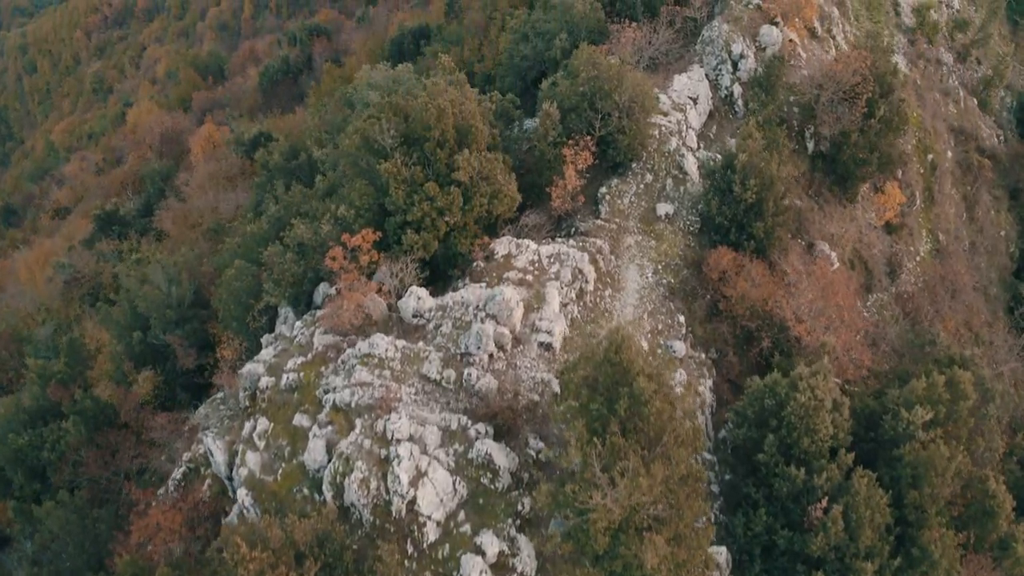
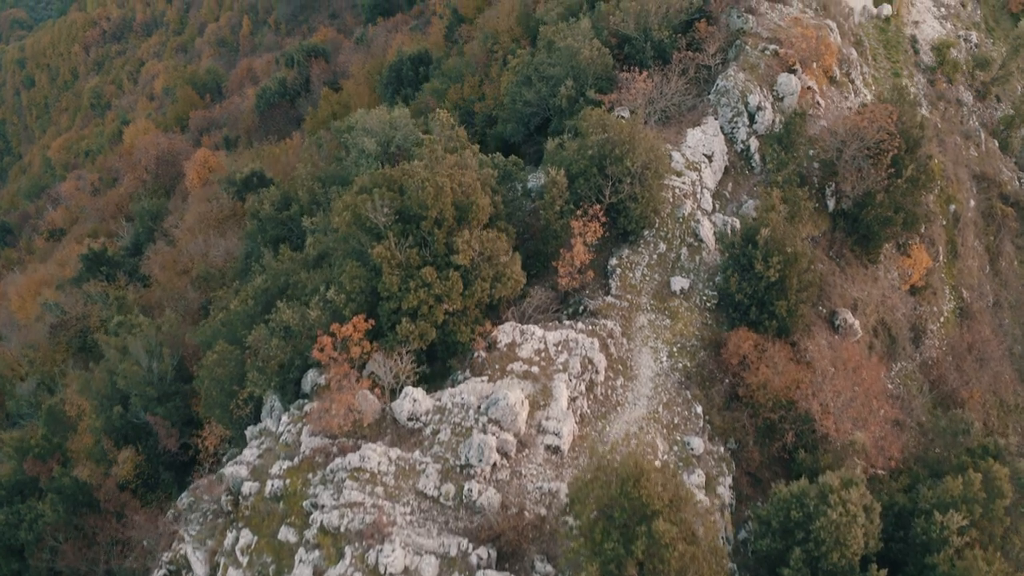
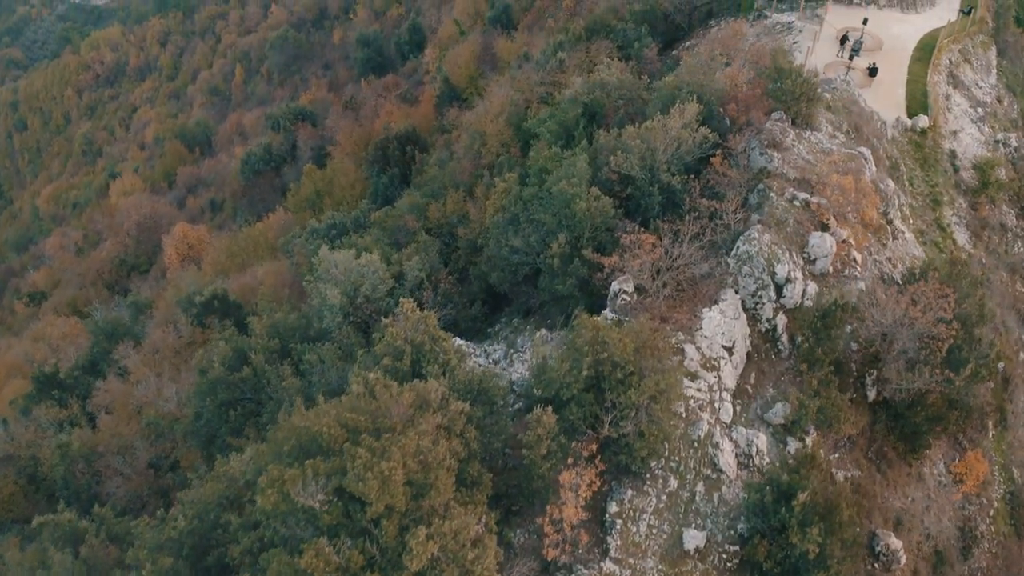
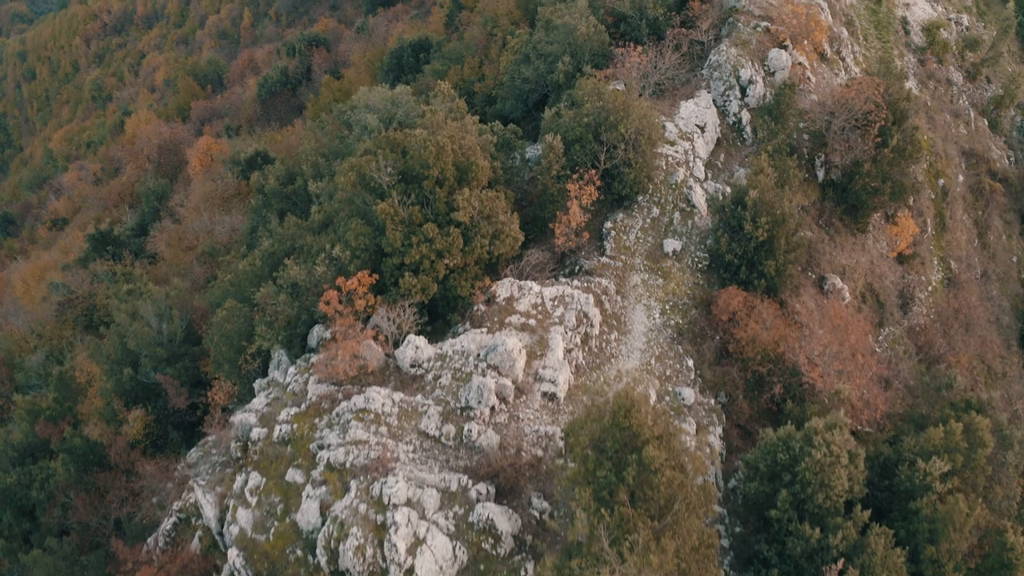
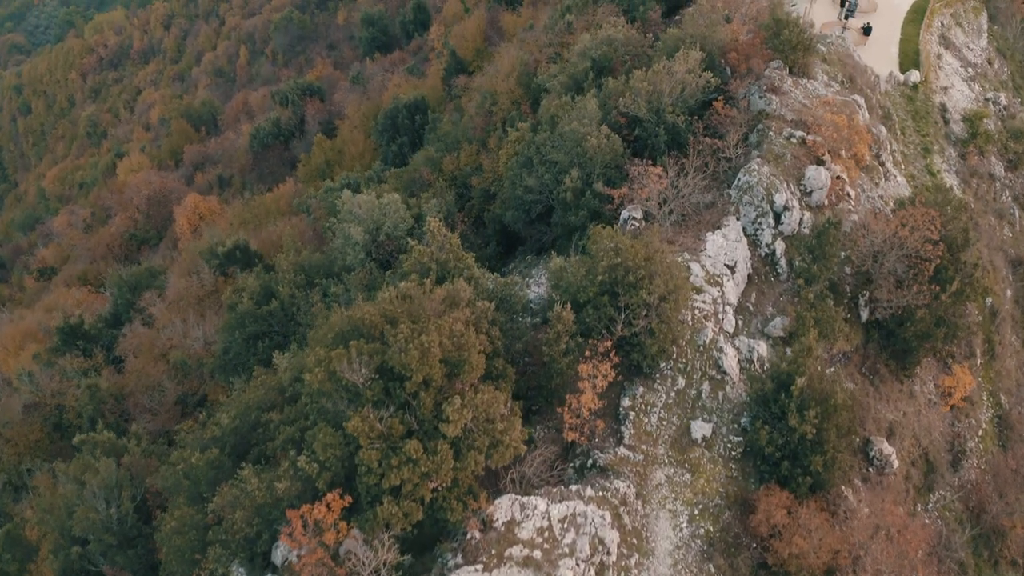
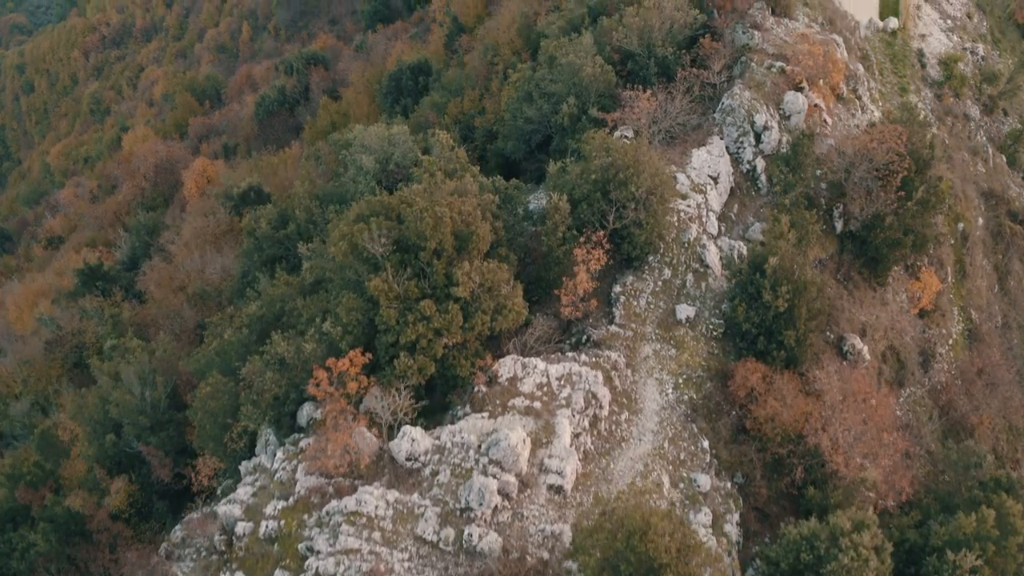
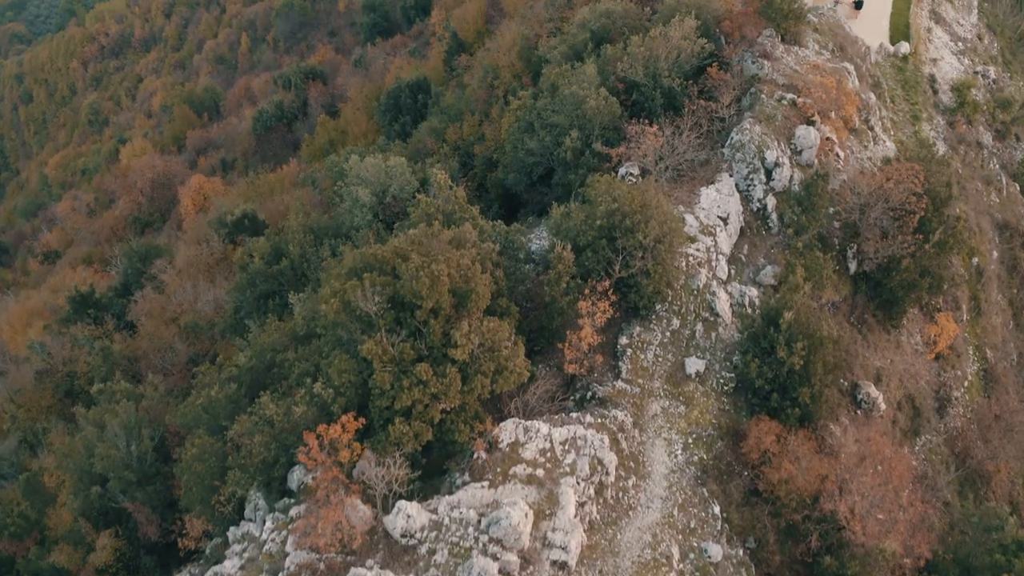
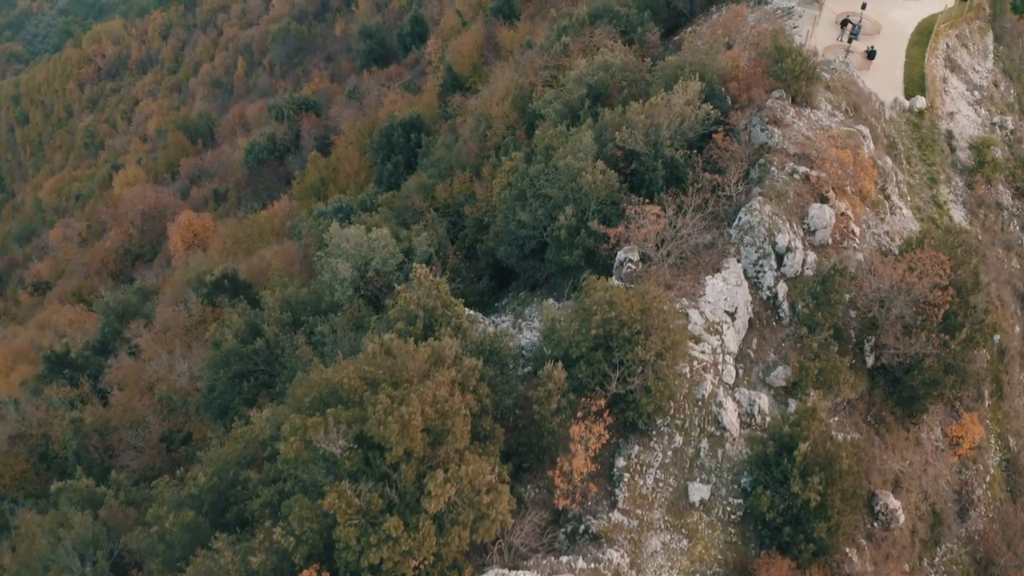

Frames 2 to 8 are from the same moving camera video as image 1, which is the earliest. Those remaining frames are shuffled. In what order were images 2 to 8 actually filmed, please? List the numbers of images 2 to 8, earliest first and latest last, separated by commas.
4, 2, 6, 7, 5, 8, 3
